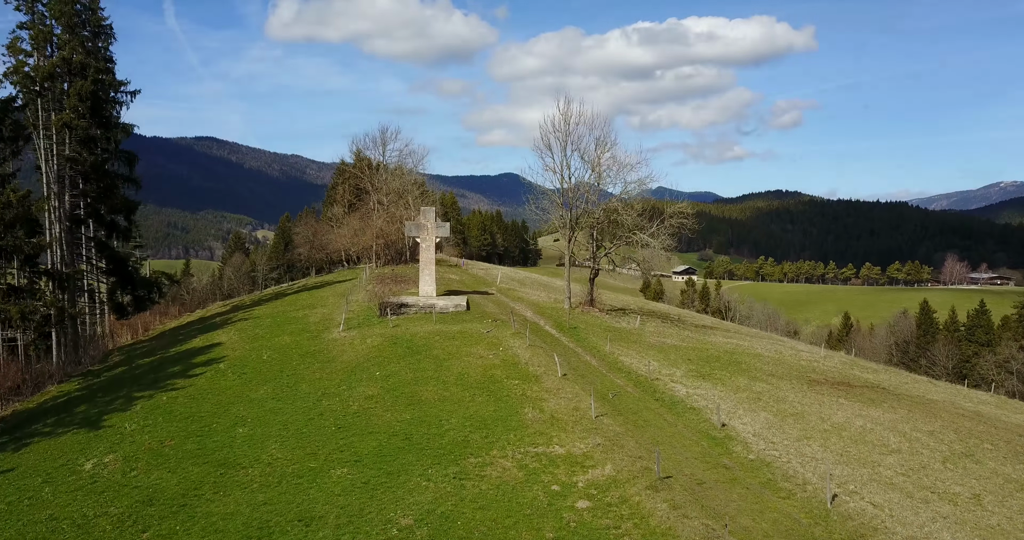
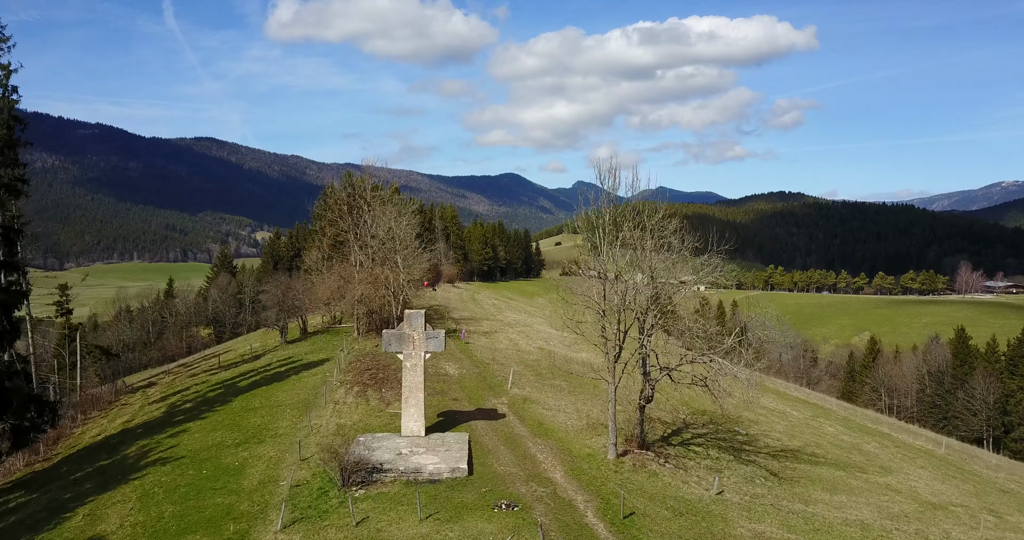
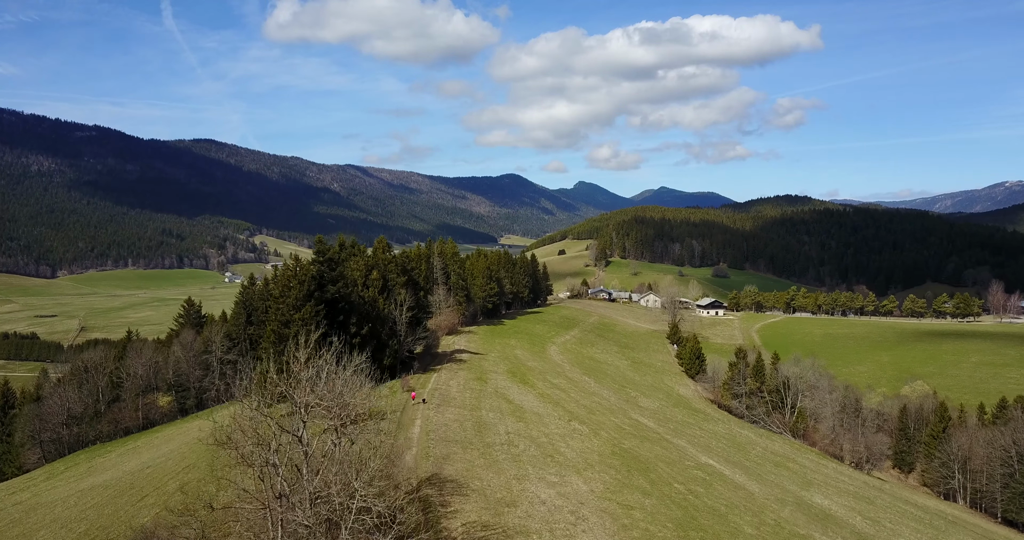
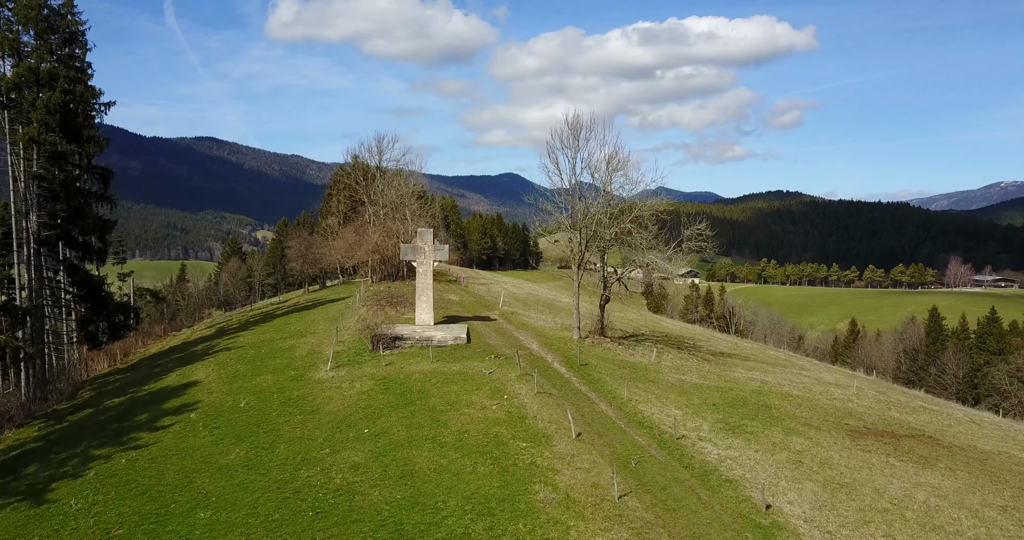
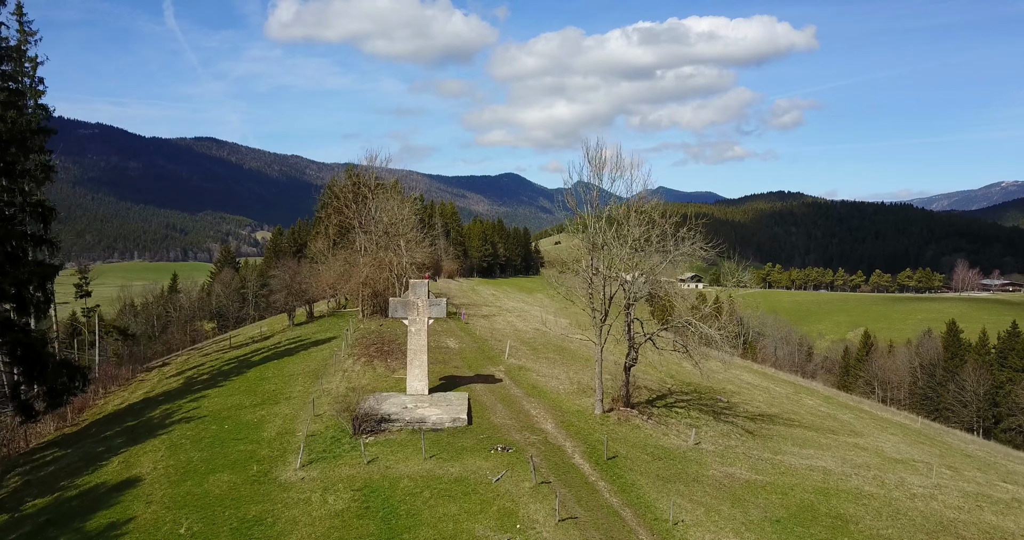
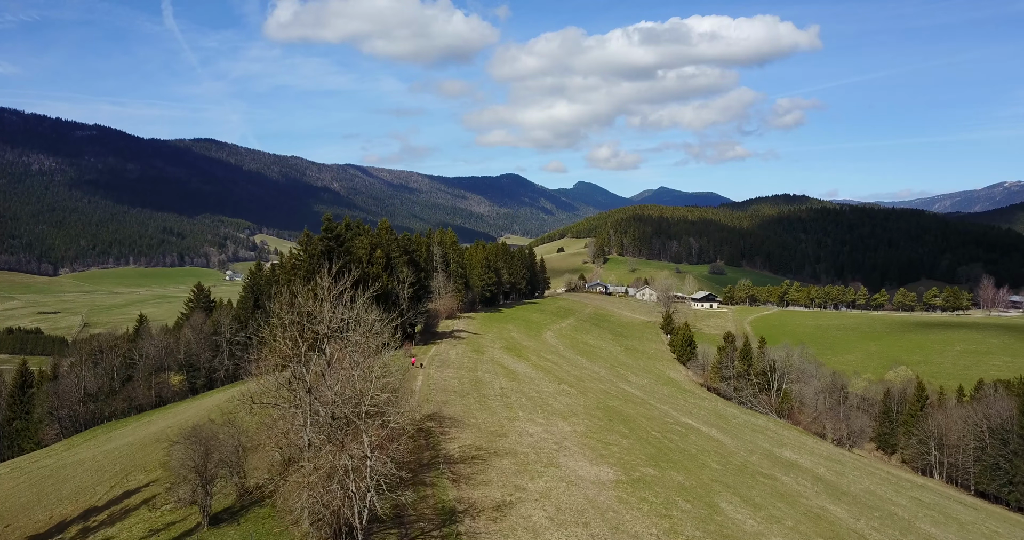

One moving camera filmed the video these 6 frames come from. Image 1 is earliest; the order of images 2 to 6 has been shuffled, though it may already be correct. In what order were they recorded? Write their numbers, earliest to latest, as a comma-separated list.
4, 5, 2, 6, 3
